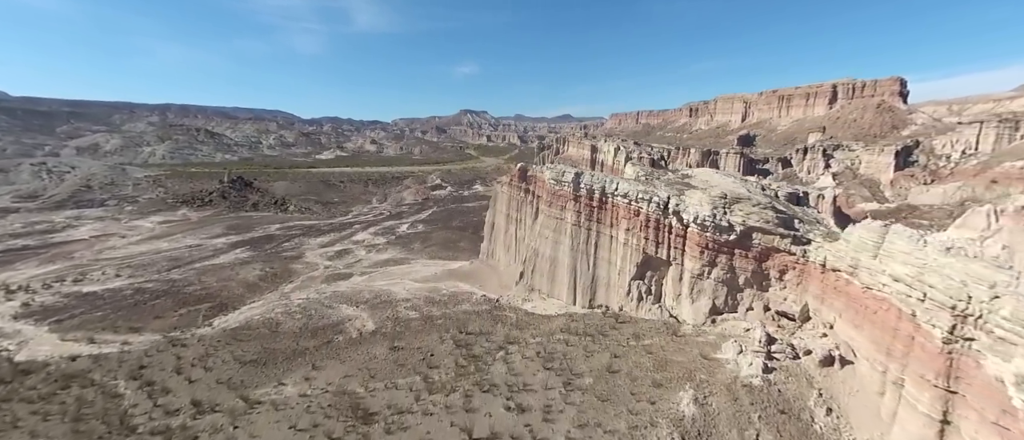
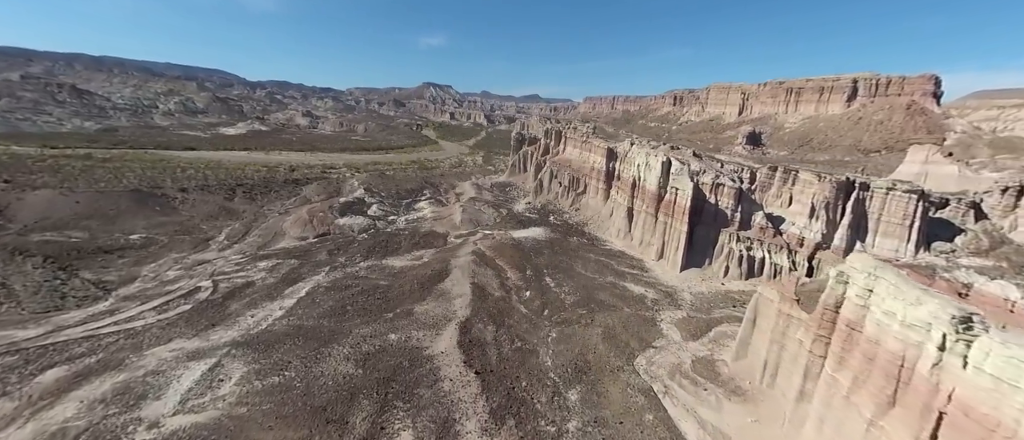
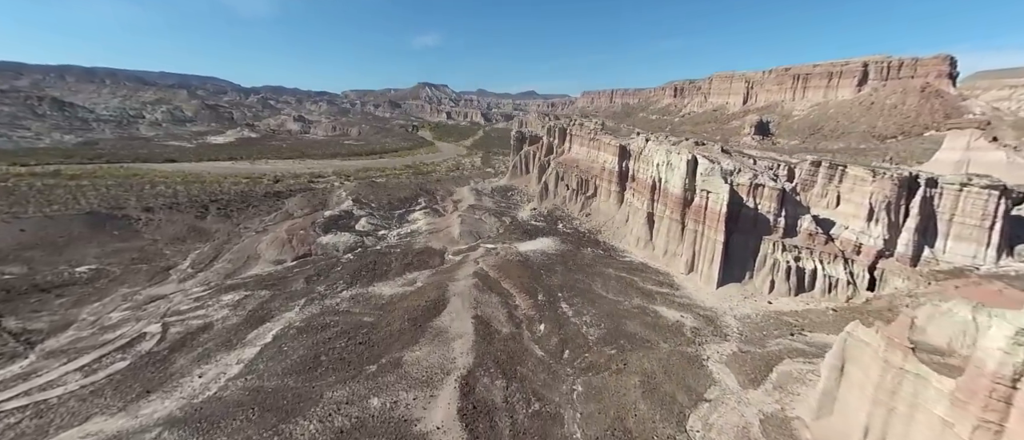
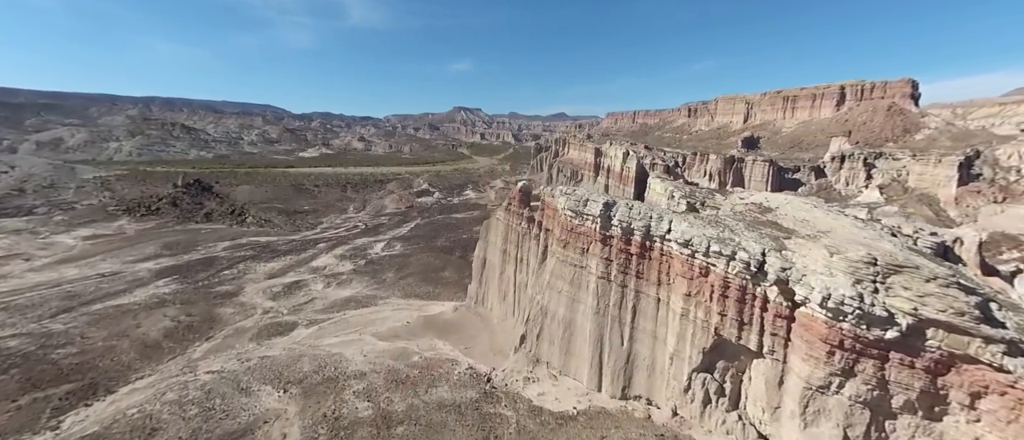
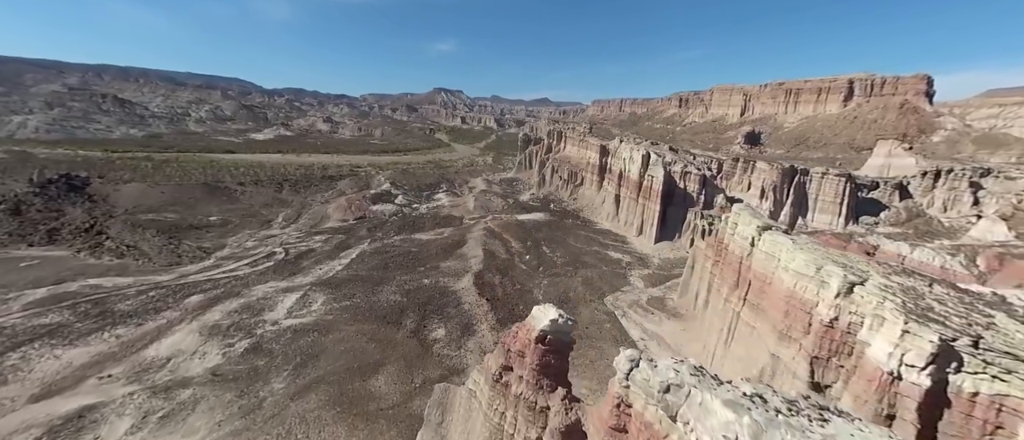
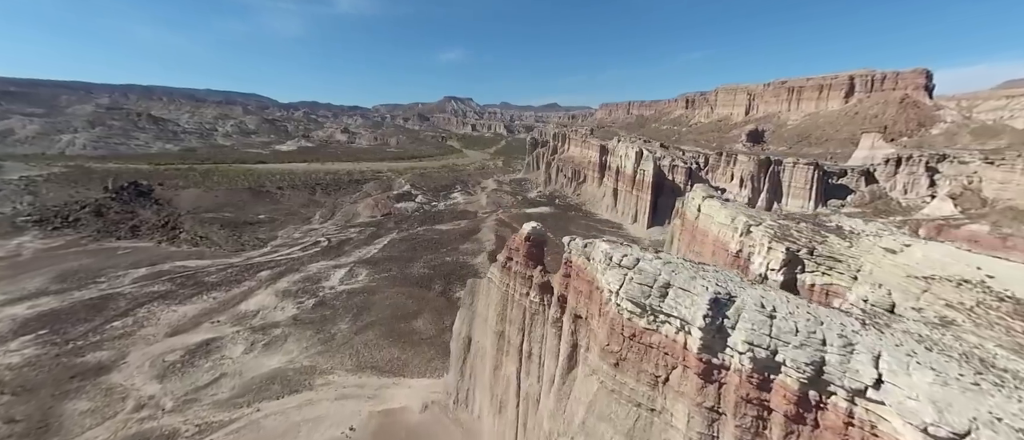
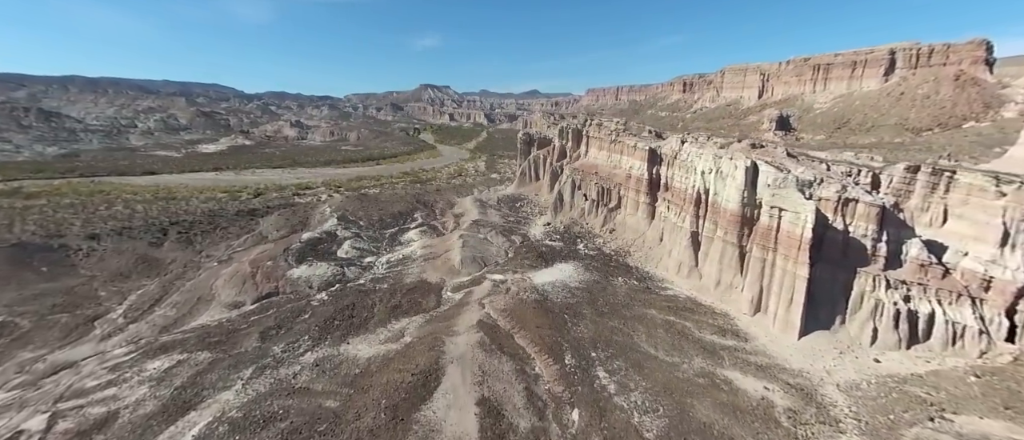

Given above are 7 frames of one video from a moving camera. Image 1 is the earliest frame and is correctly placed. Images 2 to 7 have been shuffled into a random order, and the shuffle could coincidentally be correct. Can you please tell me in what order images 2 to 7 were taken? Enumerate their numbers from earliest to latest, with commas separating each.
4, 6, 5, 2, 3, 7
